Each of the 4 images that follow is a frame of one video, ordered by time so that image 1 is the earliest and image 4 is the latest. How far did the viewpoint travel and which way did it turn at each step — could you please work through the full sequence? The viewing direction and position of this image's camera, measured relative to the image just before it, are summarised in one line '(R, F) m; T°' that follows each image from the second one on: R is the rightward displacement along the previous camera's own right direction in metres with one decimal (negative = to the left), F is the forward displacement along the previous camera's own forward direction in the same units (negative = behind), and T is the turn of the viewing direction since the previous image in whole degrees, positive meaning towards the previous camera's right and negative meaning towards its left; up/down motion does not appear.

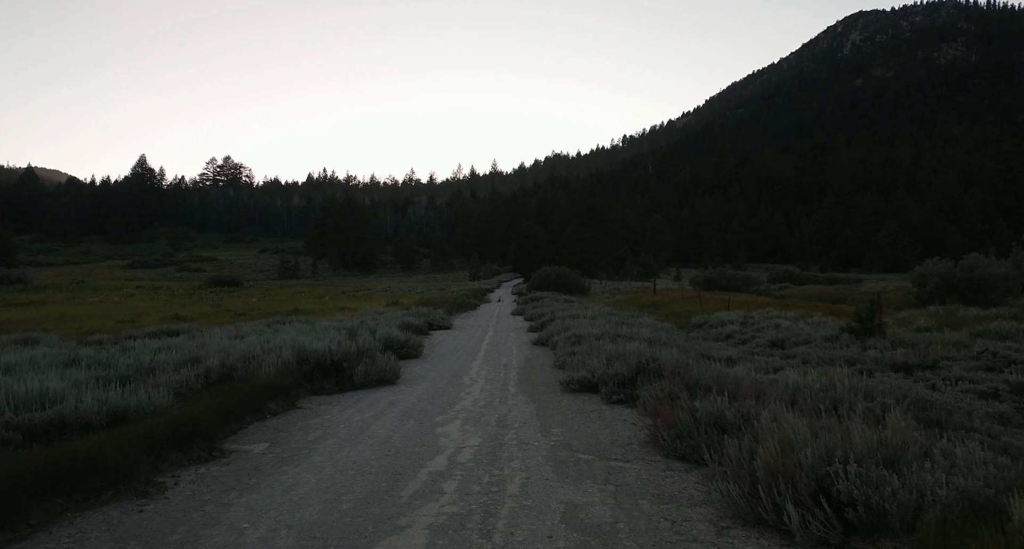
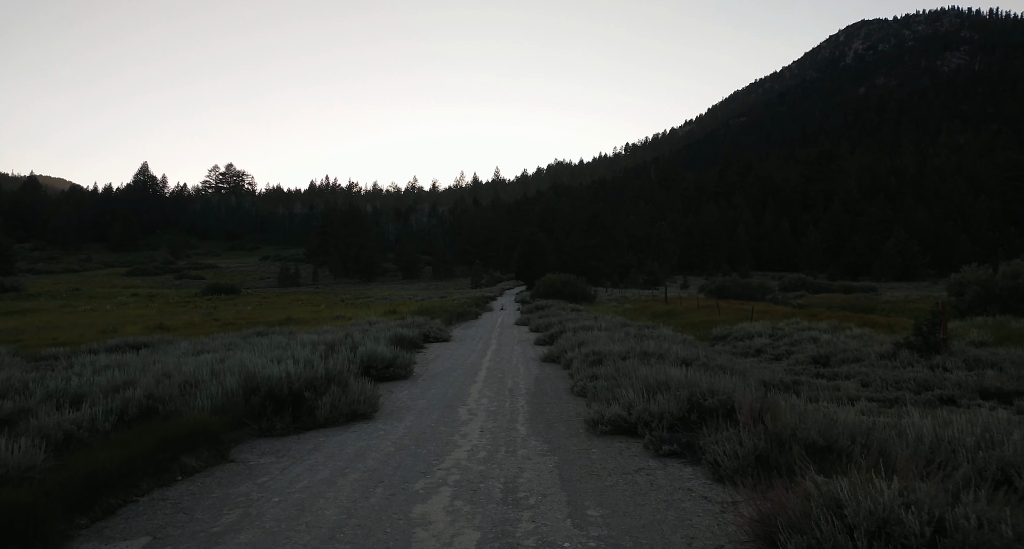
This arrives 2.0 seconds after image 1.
(-0.1, +2.5) m; 0°
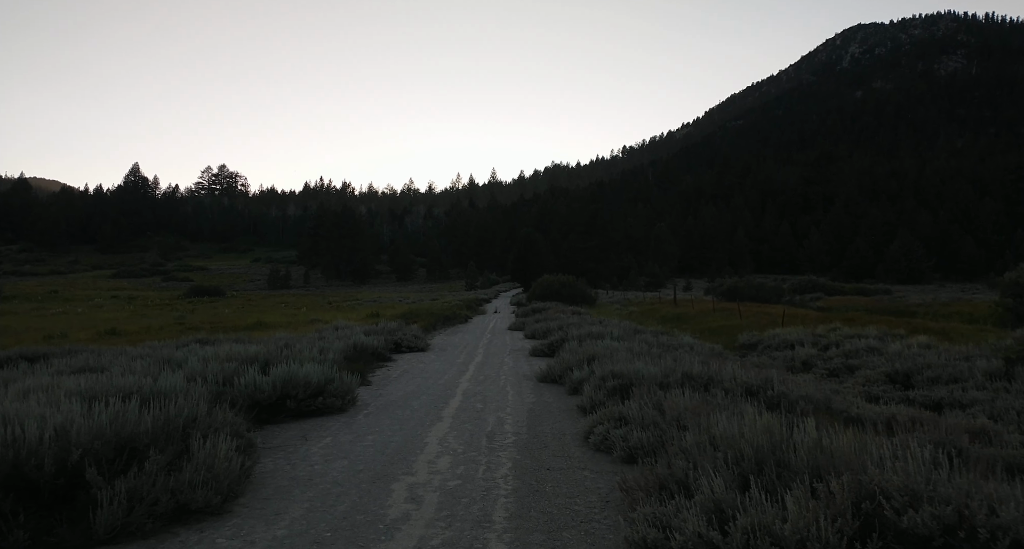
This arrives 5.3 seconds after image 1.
(+0.2, +4.1) m; 0°
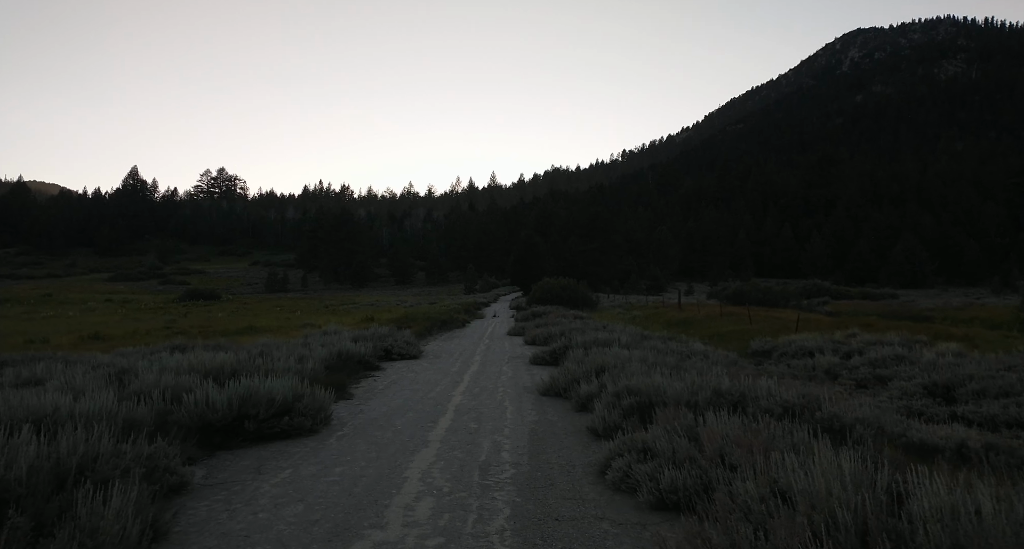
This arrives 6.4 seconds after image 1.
(0.0, +1.3) m; 0°
